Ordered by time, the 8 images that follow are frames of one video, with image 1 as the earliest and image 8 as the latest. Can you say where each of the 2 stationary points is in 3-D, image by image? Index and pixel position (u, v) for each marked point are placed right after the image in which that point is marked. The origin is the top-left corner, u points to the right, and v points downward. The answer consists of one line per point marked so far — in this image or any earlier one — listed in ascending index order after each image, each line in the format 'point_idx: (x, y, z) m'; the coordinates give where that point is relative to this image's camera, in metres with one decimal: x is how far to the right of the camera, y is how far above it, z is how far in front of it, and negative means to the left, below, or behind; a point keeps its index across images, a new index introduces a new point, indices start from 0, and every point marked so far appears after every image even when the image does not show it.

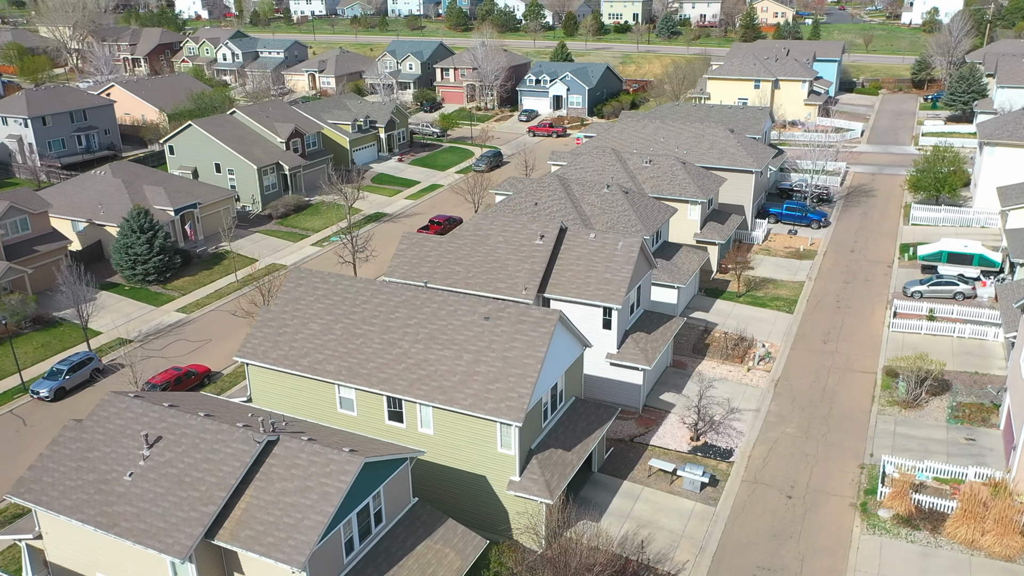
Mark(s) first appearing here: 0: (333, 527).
0: (-4.0, -5.4, +18.7) m
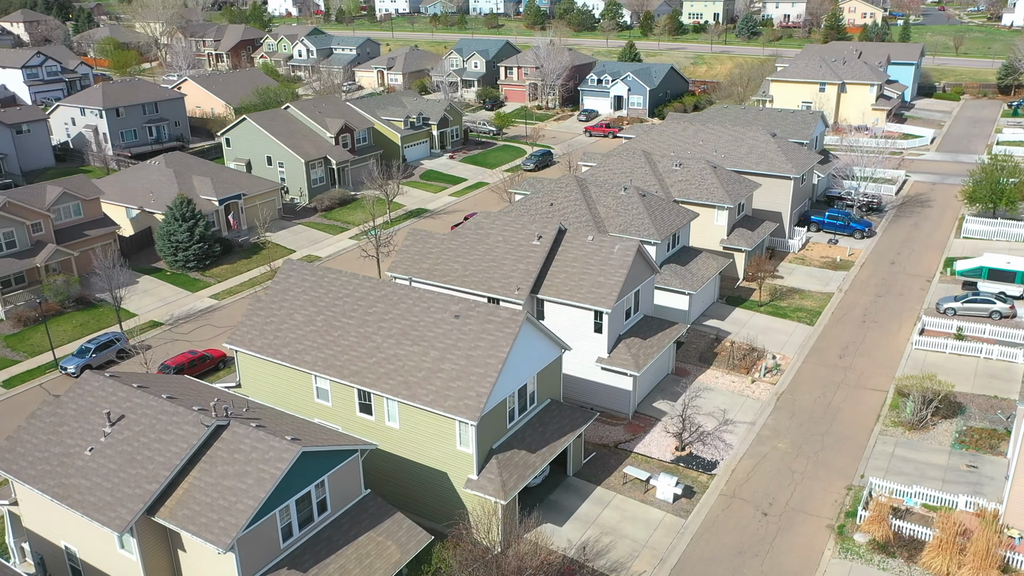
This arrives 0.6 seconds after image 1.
0: (-5.7, -5.2, +19.3) m
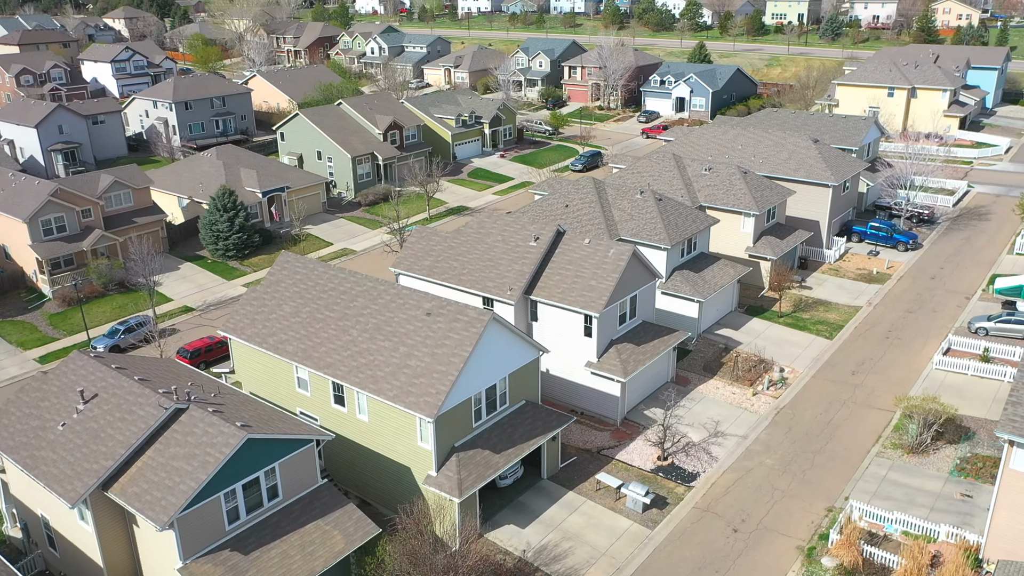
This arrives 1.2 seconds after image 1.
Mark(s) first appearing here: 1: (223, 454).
0: (-7.3, -5.0, +20.0) m
1: (-7.0, -4.0, +20.0) m
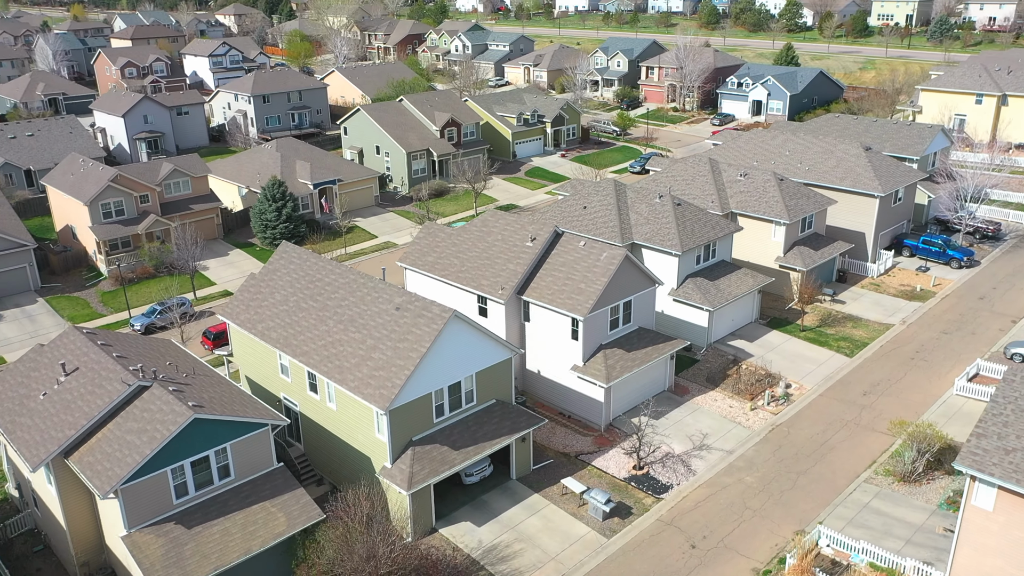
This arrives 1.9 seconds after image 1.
0: (-9.1, -4.6, +21.1) m
1: (-8.7, -3.6, +21.0) m
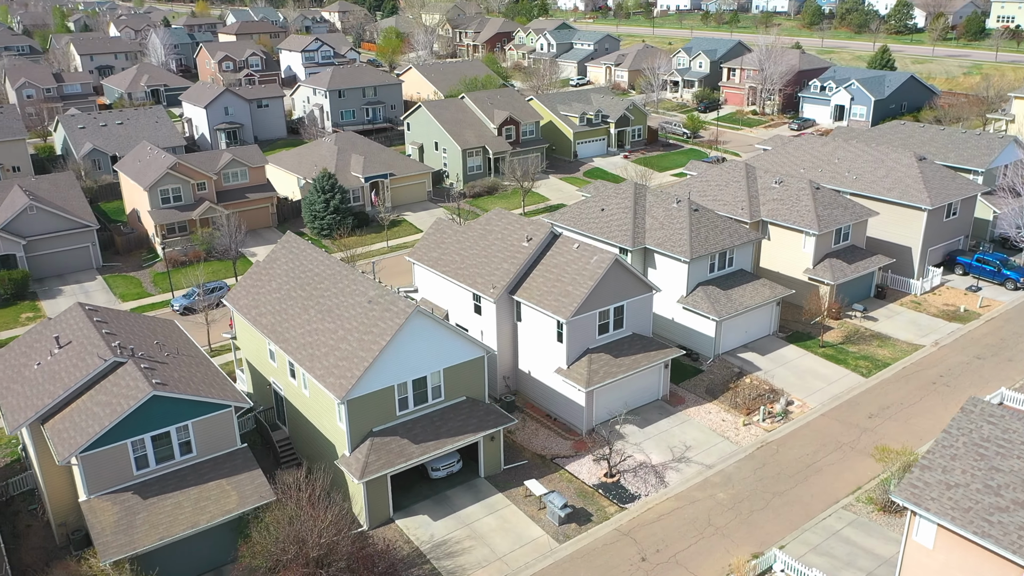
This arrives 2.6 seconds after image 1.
0: (-10.8, -4.1, +22.4) m
1: (-10.4, -3.1, +22.3) m
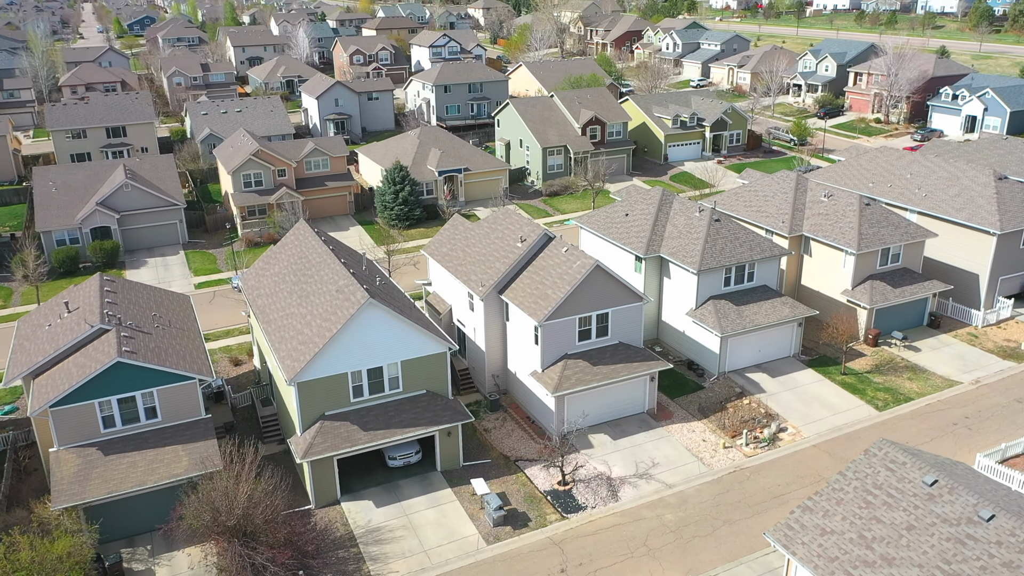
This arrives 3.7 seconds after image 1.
0: (-12.9, -3.3, +24.7) m
1: (-12.4, -2.4, +24.5) m
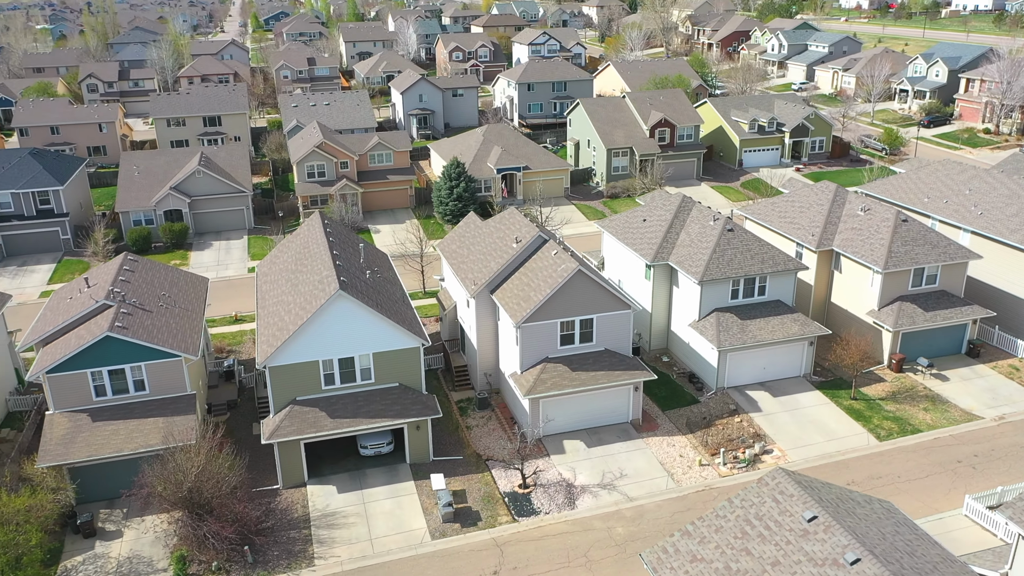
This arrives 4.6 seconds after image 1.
0: (-14.2, -2.6, +26.8) m
1: (-13.7, -1.7, +26.5) m
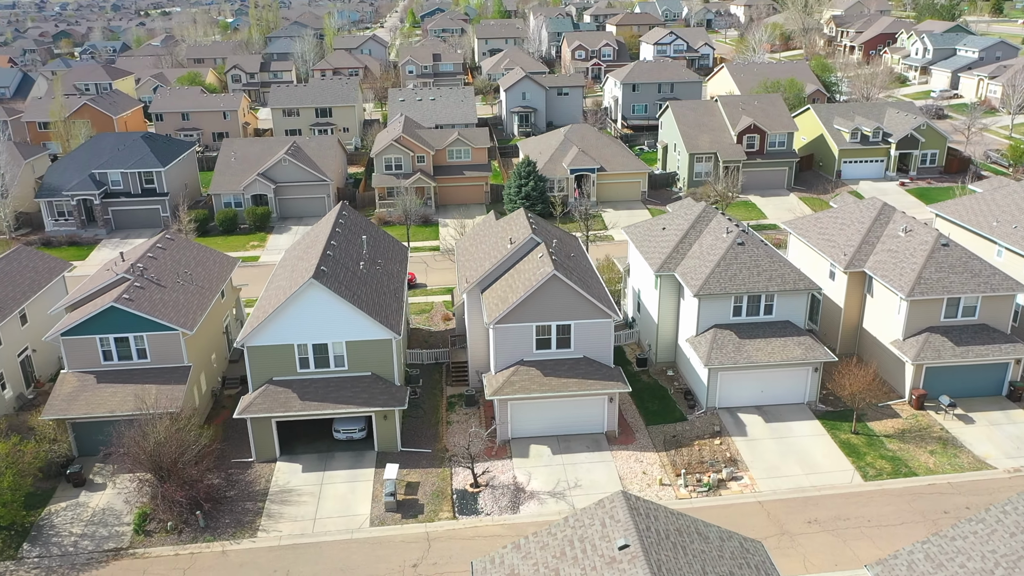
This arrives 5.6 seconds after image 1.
0: (-15.3, -1.6, +29.6) m
1: (-14.8, -0.7, +29.2) m
